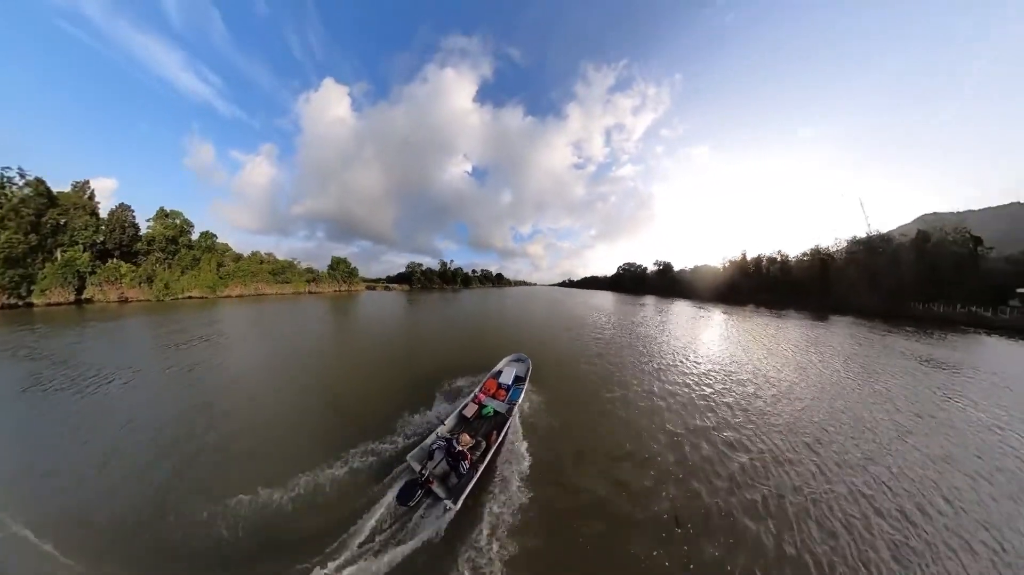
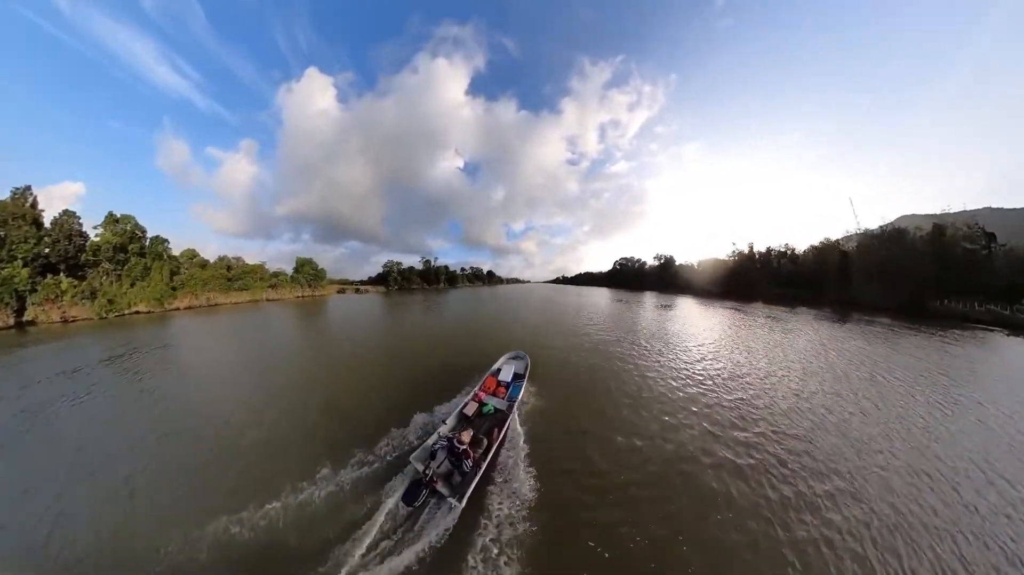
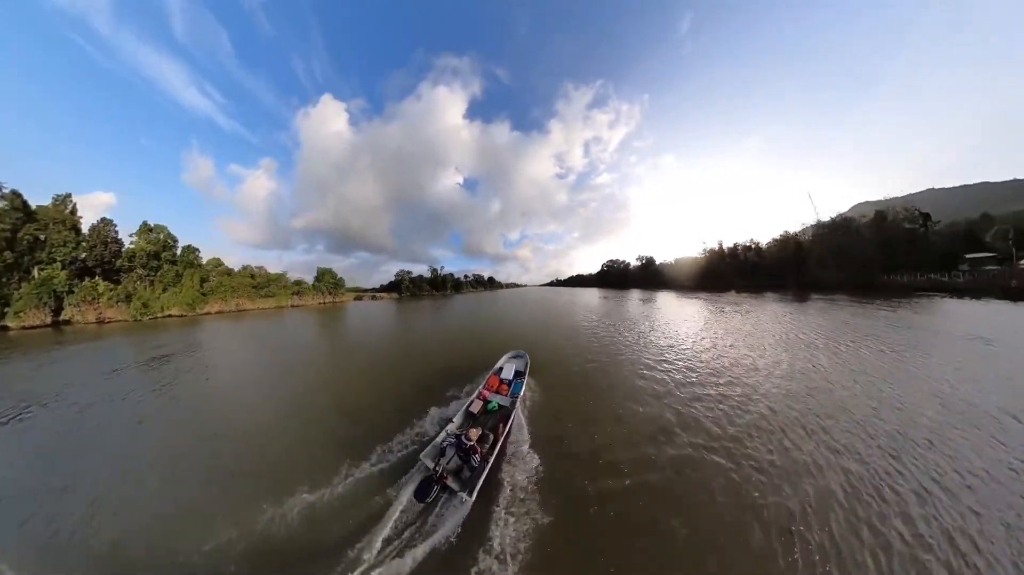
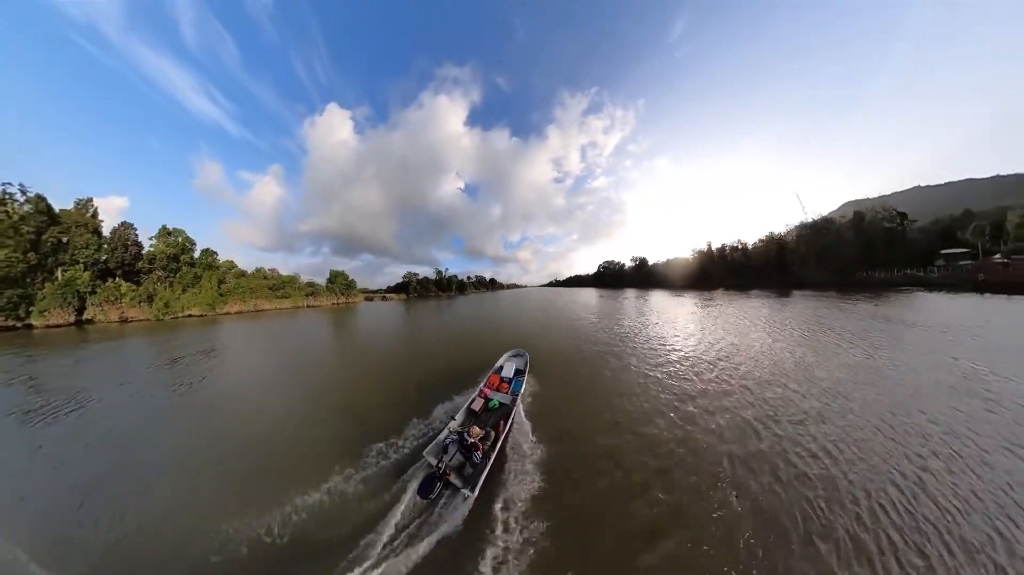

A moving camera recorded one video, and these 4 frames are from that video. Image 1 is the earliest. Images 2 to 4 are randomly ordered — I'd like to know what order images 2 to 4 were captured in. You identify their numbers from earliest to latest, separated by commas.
4, 3, 2
